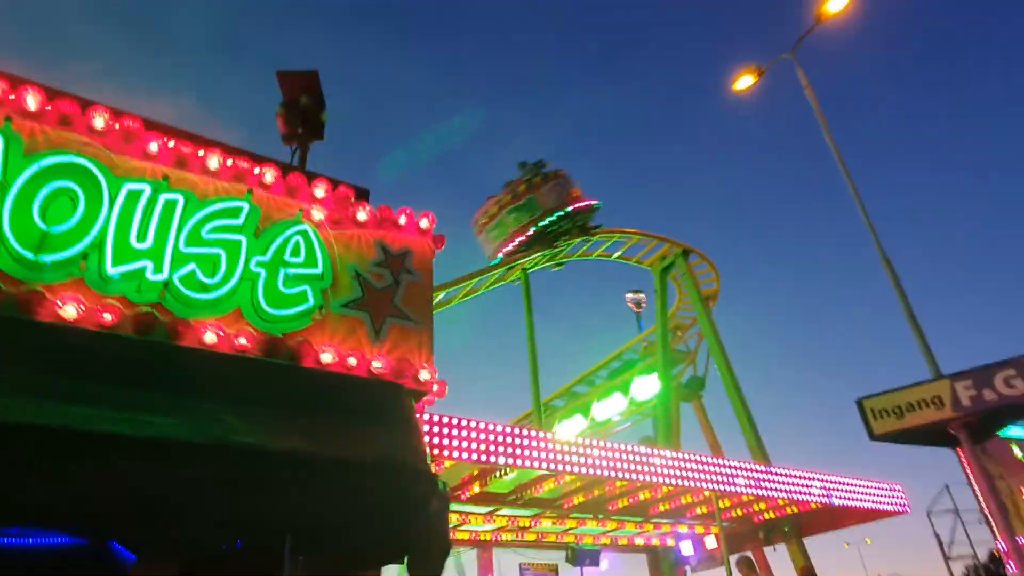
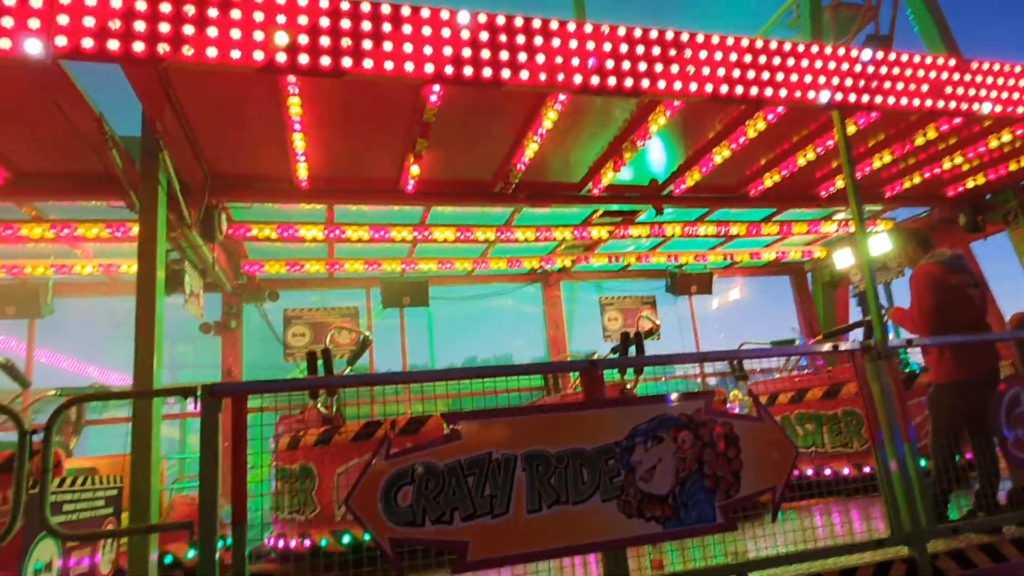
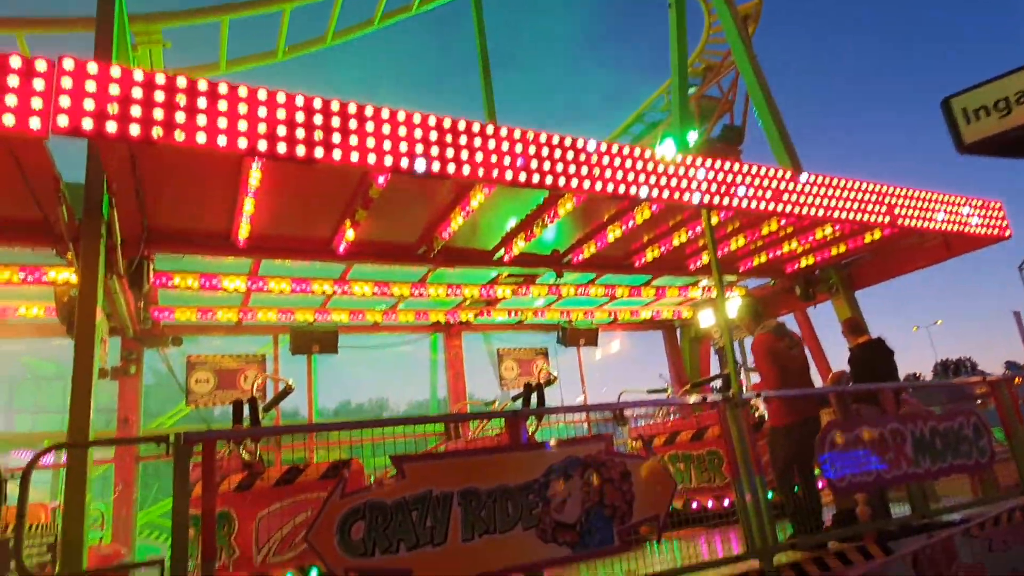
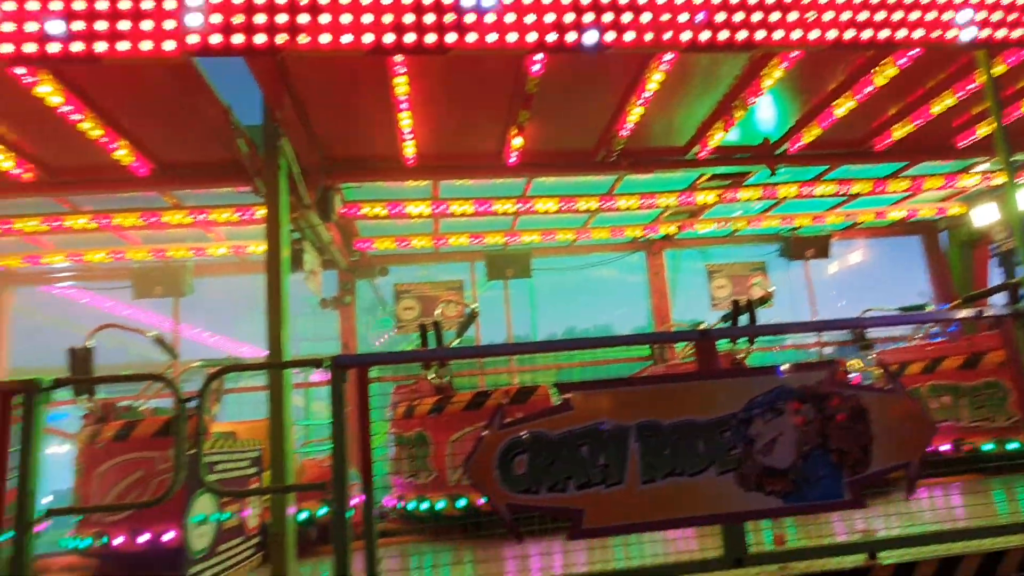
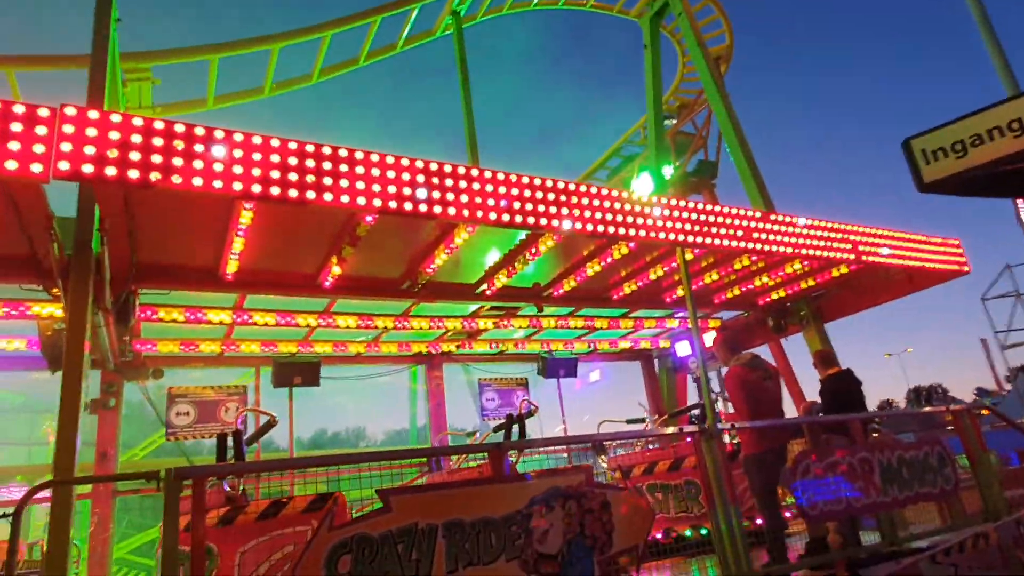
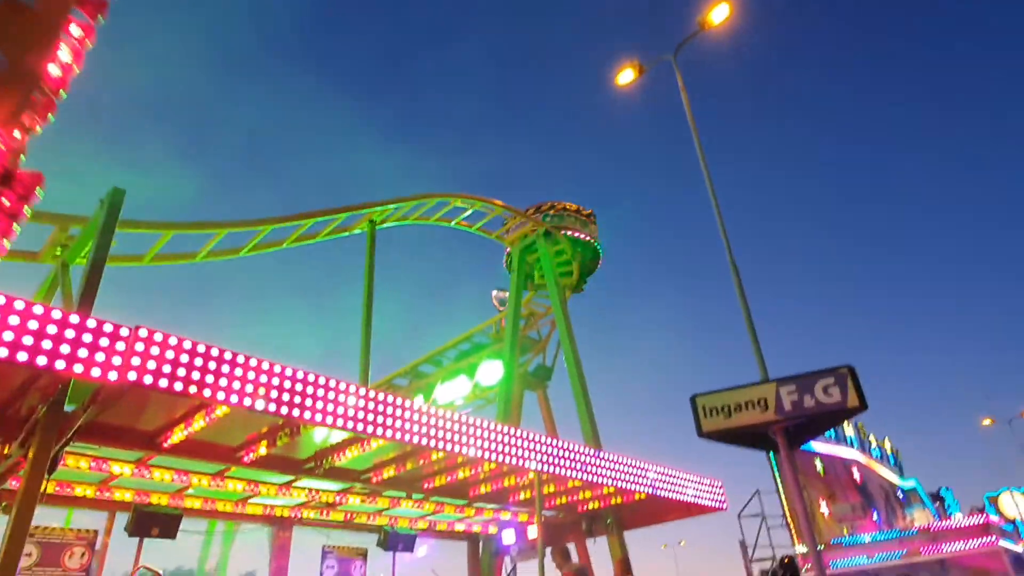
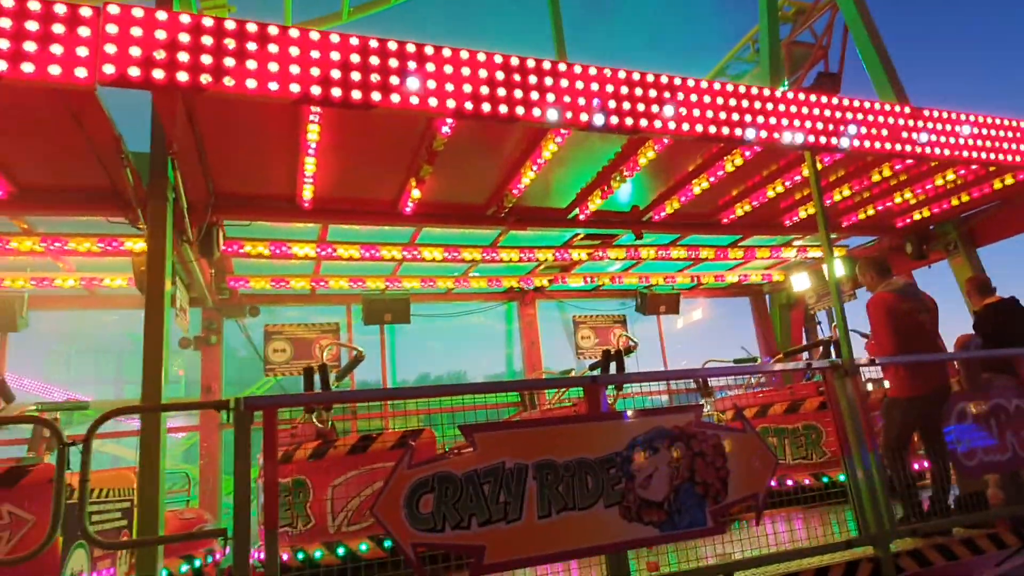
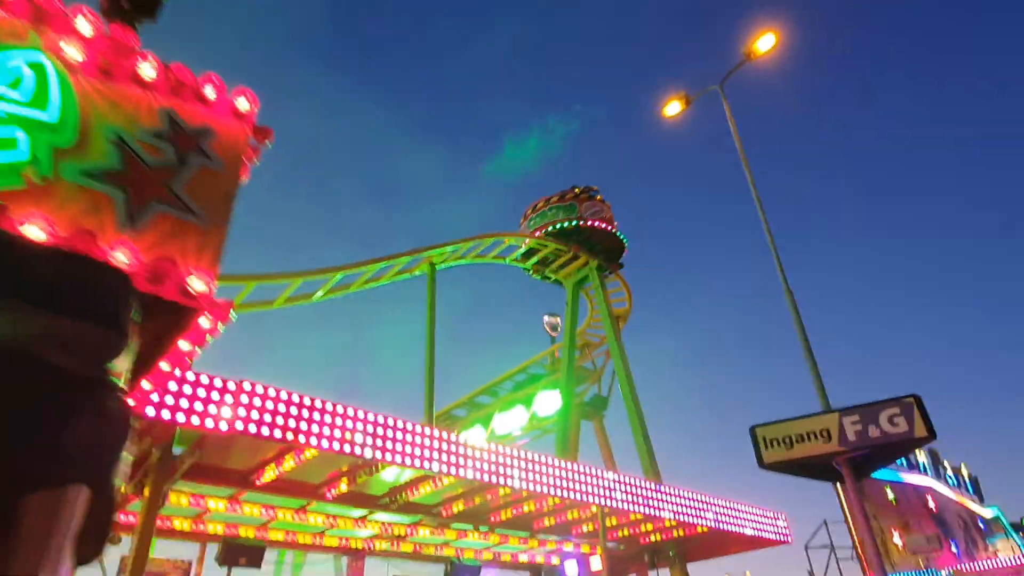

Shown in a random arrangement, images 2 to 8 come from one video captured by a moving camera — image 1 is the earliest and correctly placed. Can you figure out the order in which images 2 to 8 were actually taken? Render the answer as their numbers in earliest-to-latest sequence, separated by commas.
8, 6, 5, 3, 7, 2, 4
